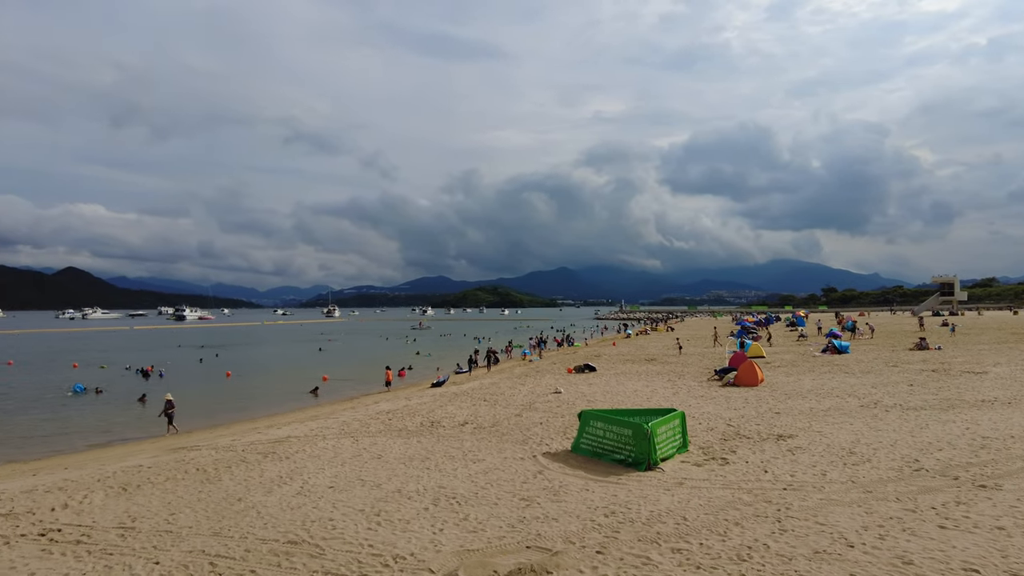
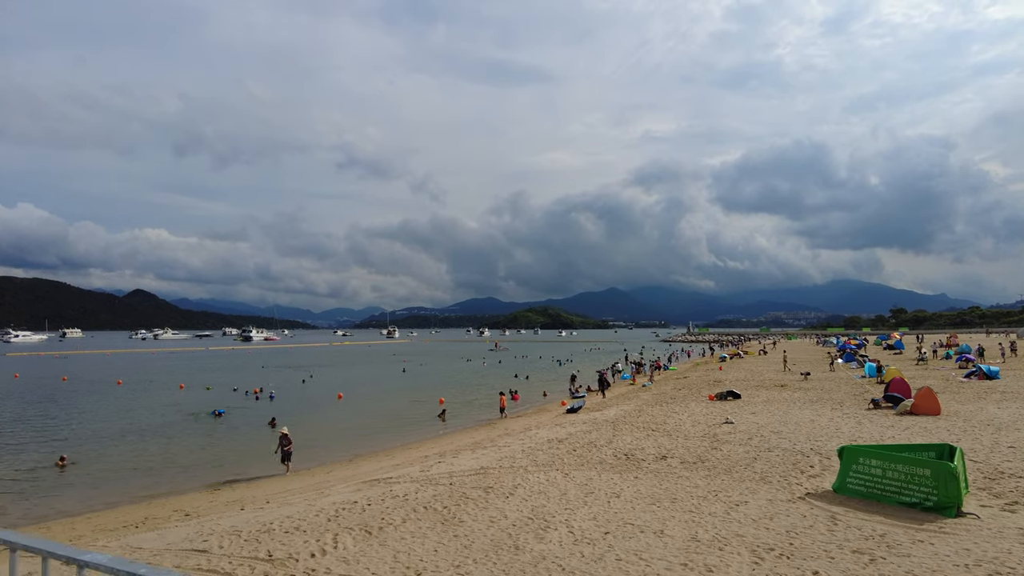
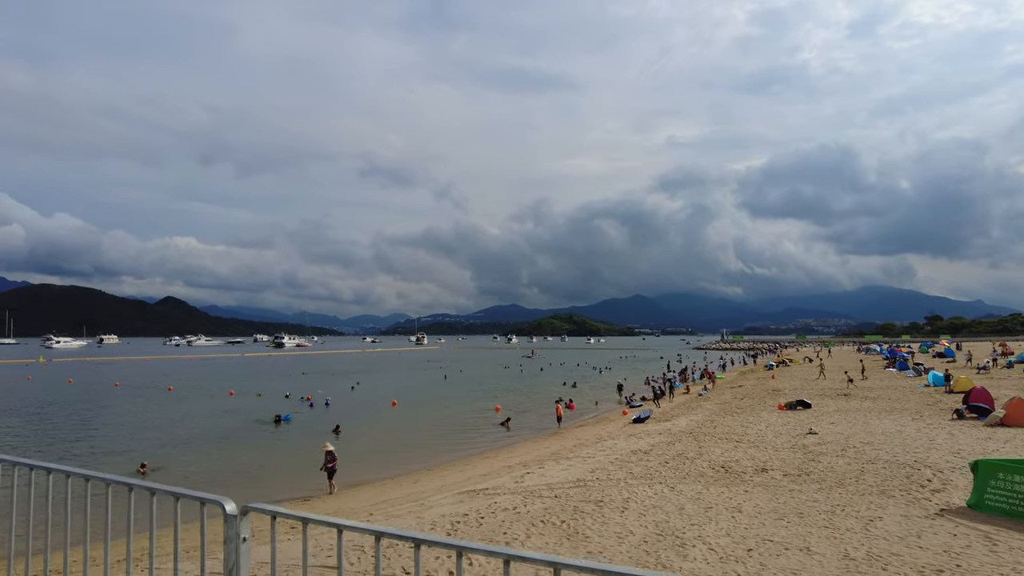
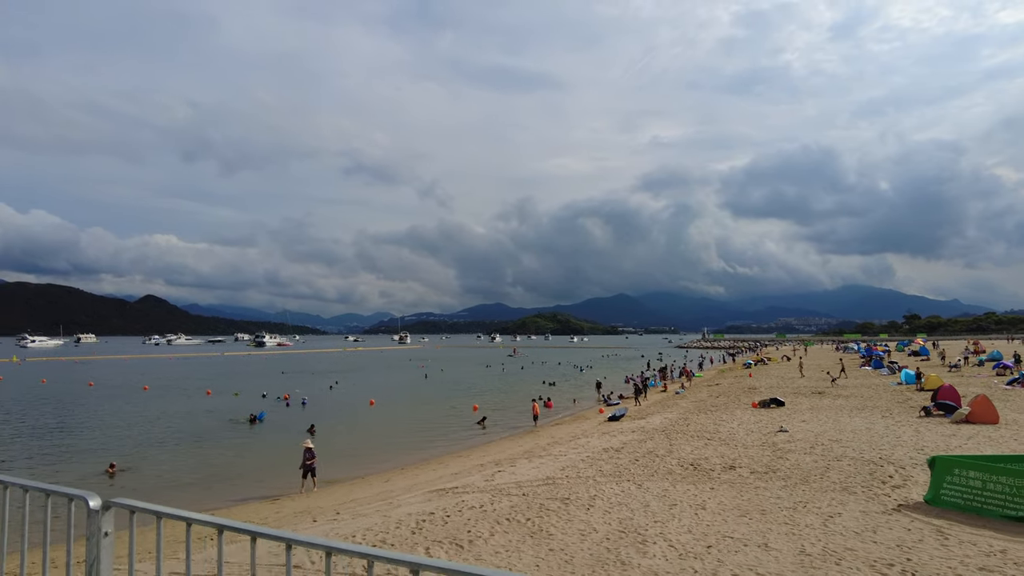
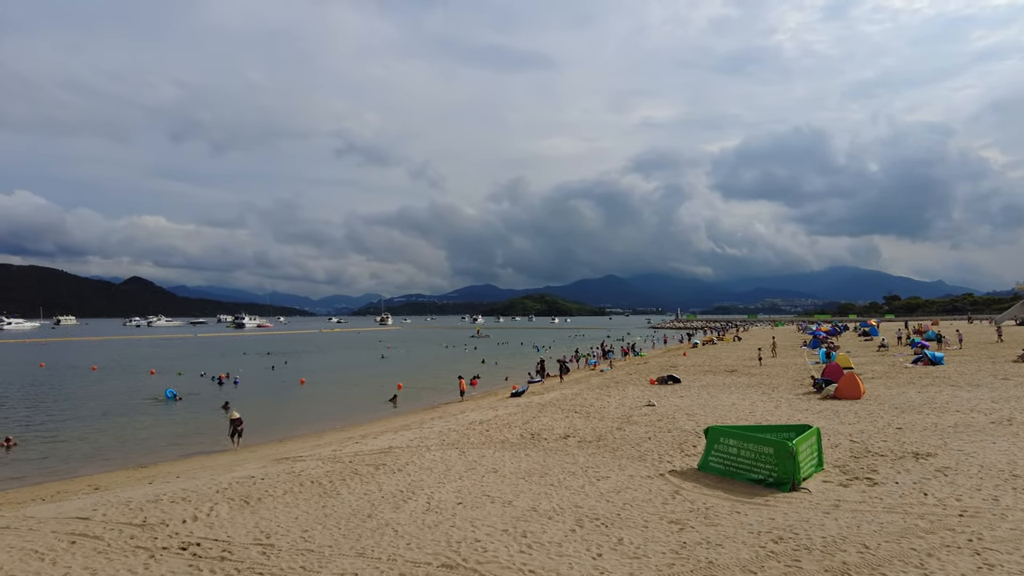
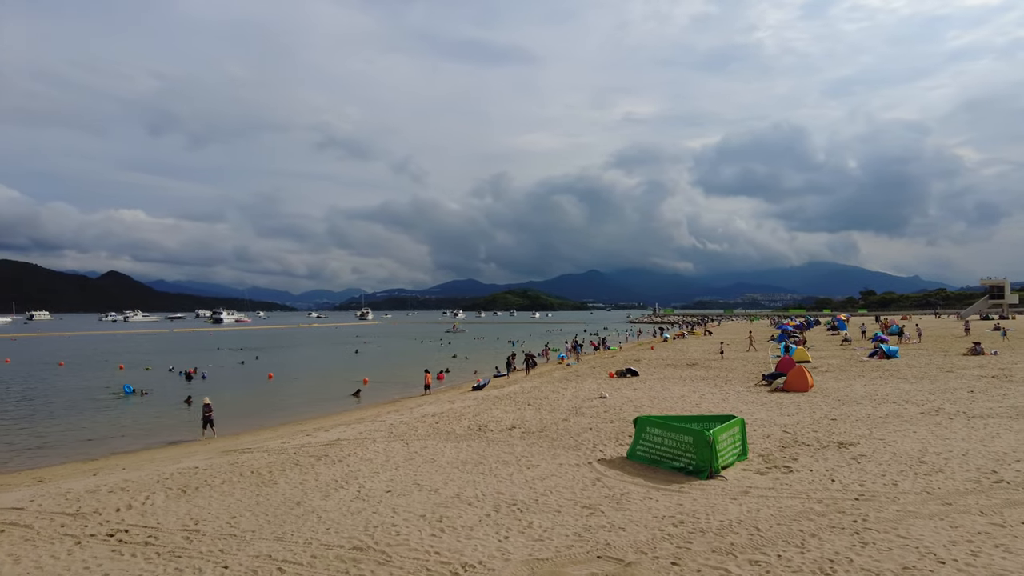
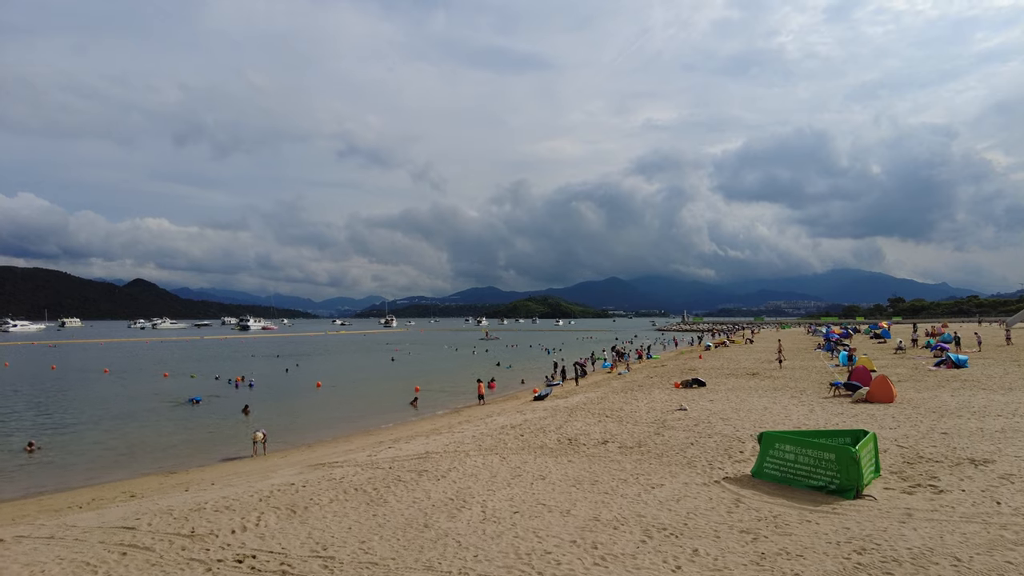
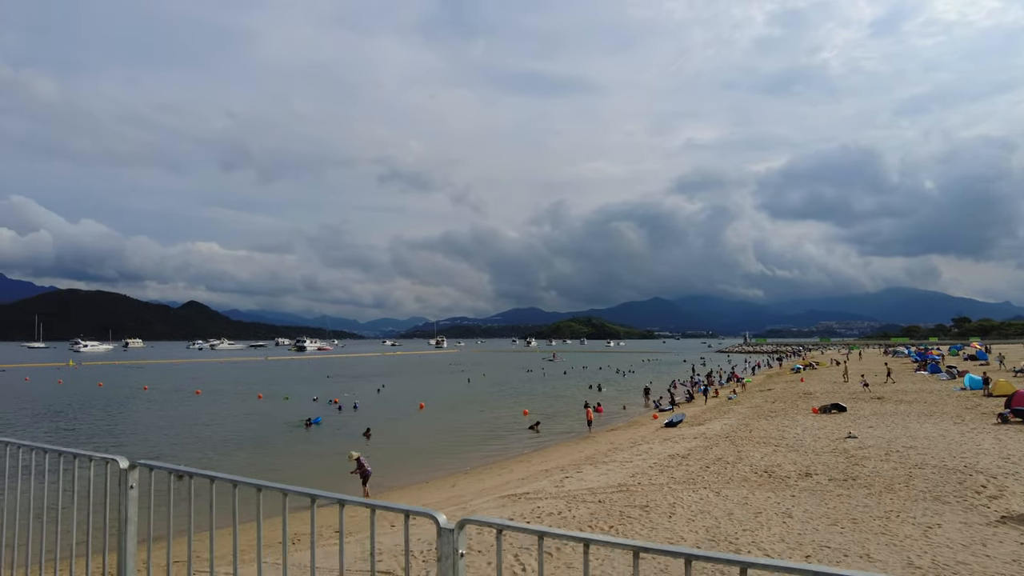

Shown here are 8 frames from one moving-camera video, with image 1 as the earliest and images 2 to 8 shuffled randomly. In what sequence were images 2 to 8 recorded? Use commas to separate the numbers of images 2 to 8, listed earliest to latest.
6, 5, 7, 2, 4, 3, 8
